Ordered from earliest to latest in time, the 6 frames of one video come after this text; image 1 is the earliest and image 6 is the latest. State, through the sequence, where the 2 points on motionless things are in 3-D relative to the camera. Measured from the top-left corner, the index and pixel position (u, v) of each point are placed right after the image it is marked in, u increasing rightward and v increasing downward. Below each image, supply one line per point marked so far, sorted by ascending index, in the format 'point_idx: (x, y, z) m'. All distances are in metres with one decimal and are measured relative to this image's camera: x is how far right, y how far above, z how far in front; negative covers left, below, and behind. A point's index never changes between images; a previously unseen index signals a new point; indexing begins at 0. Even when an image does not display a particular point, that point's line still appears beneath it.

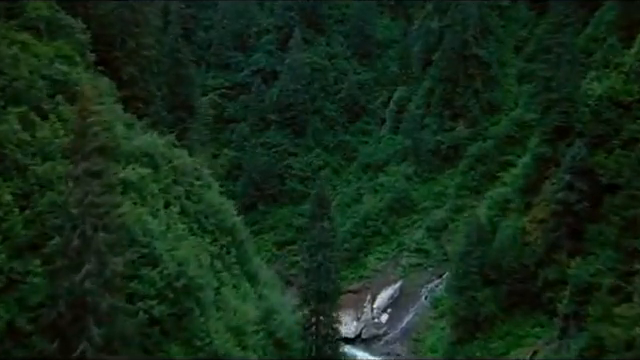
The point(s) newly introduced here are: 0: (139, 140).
0: (-3.2, +0.7, +19.1) m
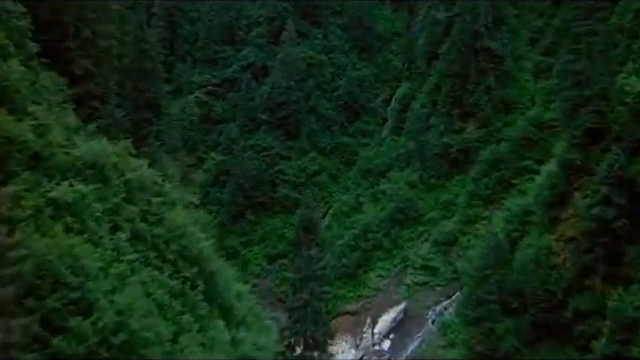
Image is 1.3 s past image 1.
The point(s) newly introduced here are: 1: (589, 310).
0: (-3.3, +0.4, +15.5) m
1: (+4.8, -2.3, +19.6) m
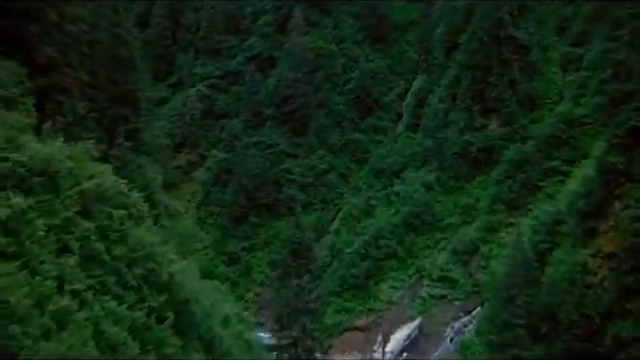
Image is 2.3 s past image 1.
0: (-3.4, +0.3, +12.9) m
1: (+4.8, -2.4, +16.9) m
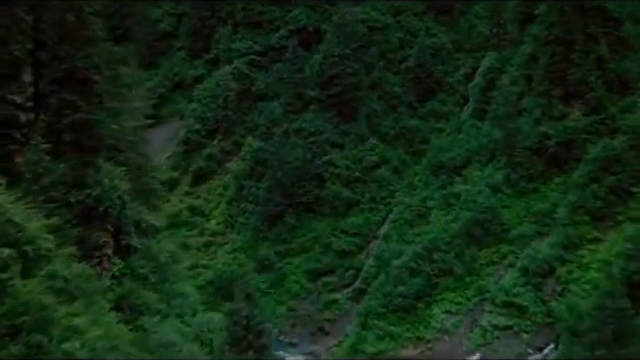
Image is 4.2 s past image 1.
0: (-3.6, +0.1, +8.4) m
1: (+4.9, -2.7, +11.9) m
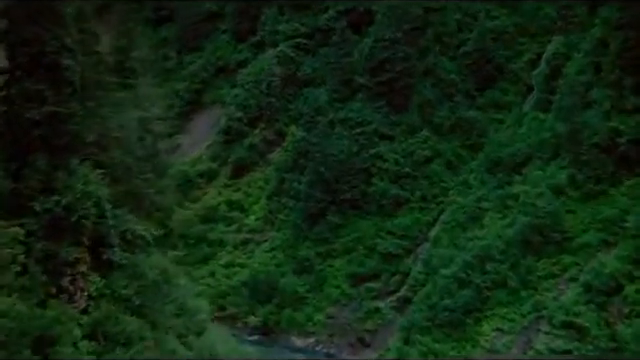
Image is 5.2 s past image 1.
0: (-3.8, 0.0, +6.4) m
1: (+4.8, -2.9, +9.3) m
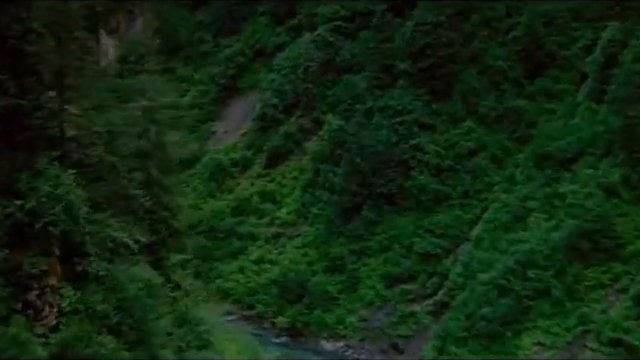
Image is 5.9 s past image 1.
0: (-4.0, -0.1, +5.0) m
1: (+4.7, -3.1, +7.5) m
